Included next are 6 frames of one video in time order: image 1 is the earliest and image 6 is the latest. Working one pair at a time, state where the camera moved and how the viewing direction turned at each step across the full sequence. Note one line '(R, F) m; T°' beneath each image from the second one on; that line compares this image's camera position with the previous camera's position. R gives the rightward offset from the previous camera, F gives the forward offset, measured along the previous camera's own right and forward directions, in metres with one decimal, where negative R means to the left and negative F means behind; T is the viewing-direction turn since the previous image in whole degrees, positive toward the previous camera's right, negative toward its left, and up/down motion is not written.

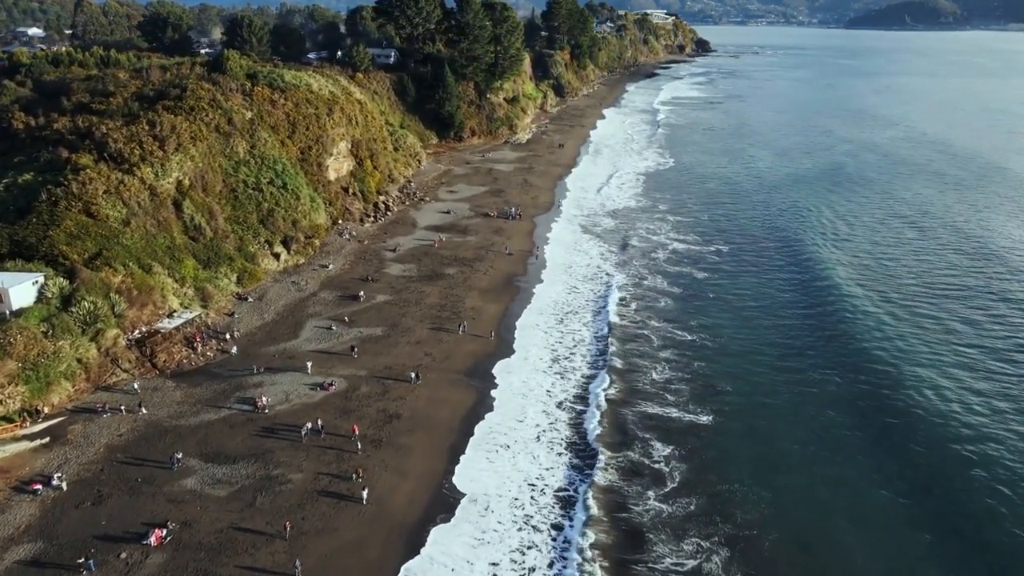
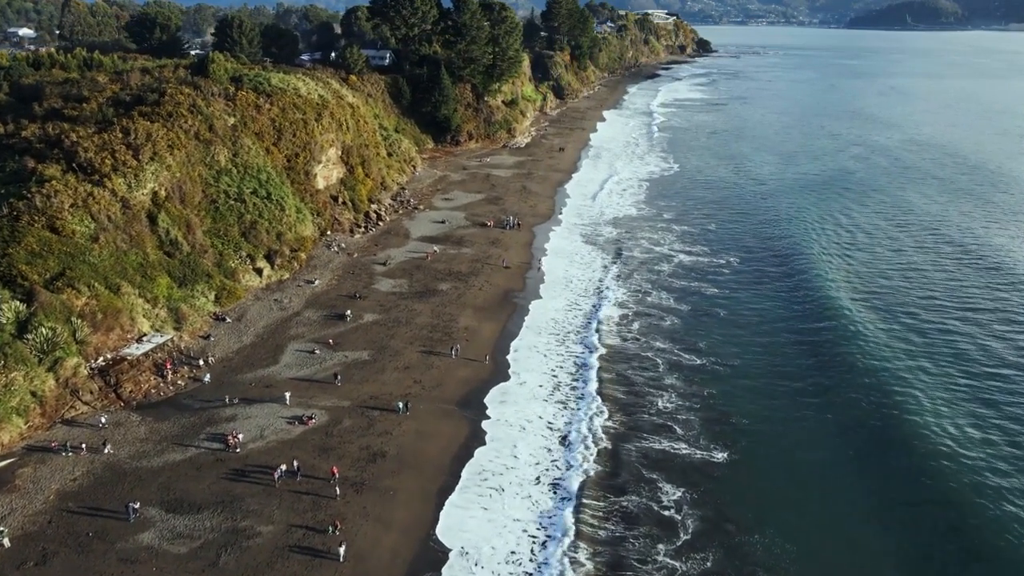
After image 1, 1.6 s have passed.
(+0.2, +2.5) m; 0°
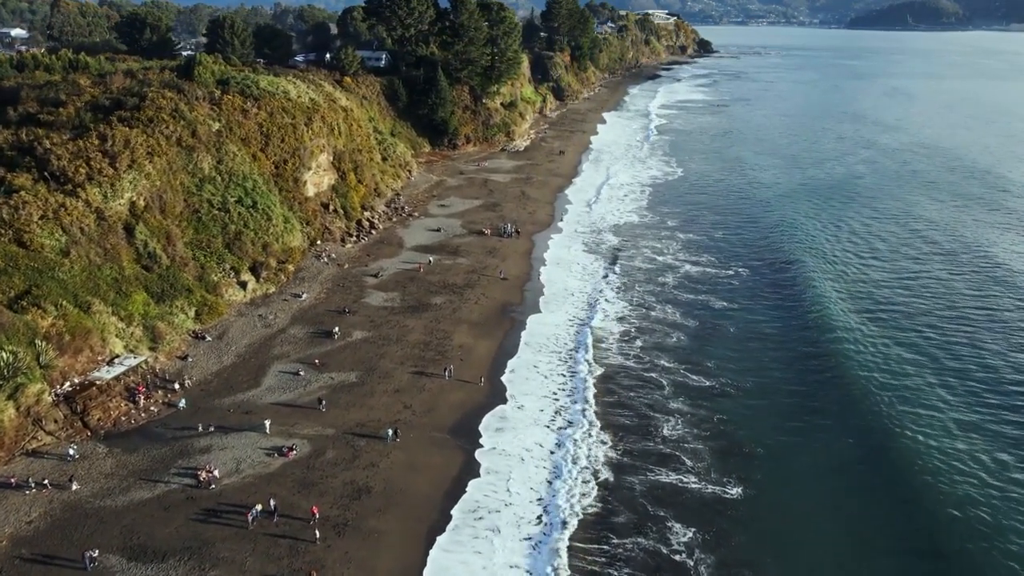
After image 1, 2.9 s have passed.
(+0.2, +2.0) m; 0°
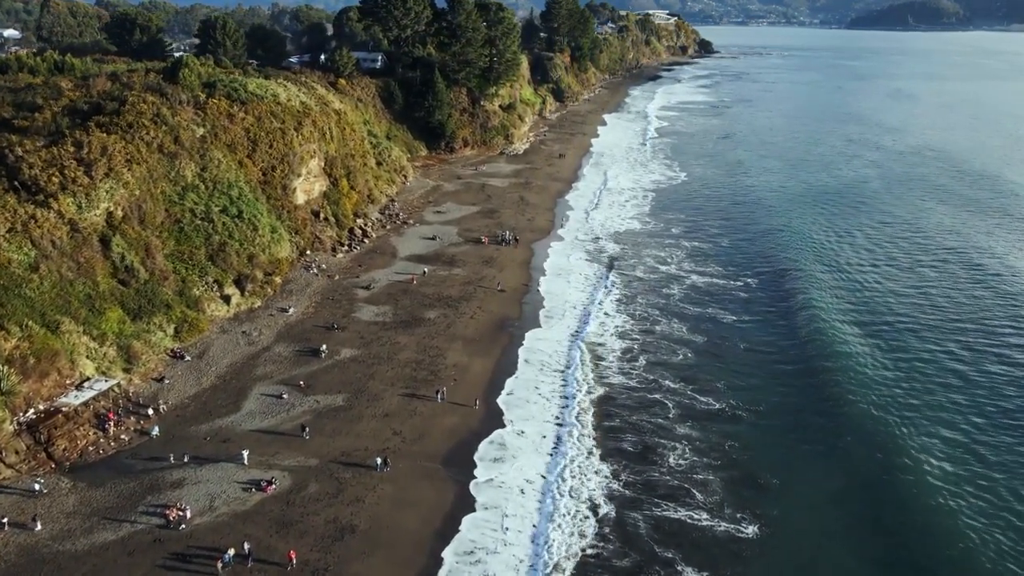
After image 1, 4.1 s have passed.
(+0.1, +1.9) m; 0°
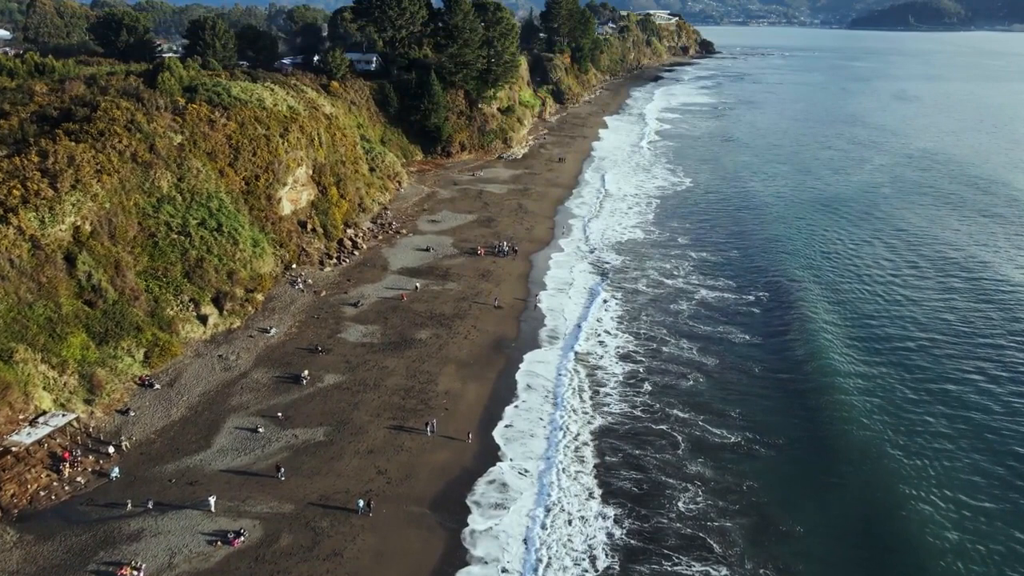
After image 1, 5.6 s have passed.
(+0.2, +2.4) m; 0°
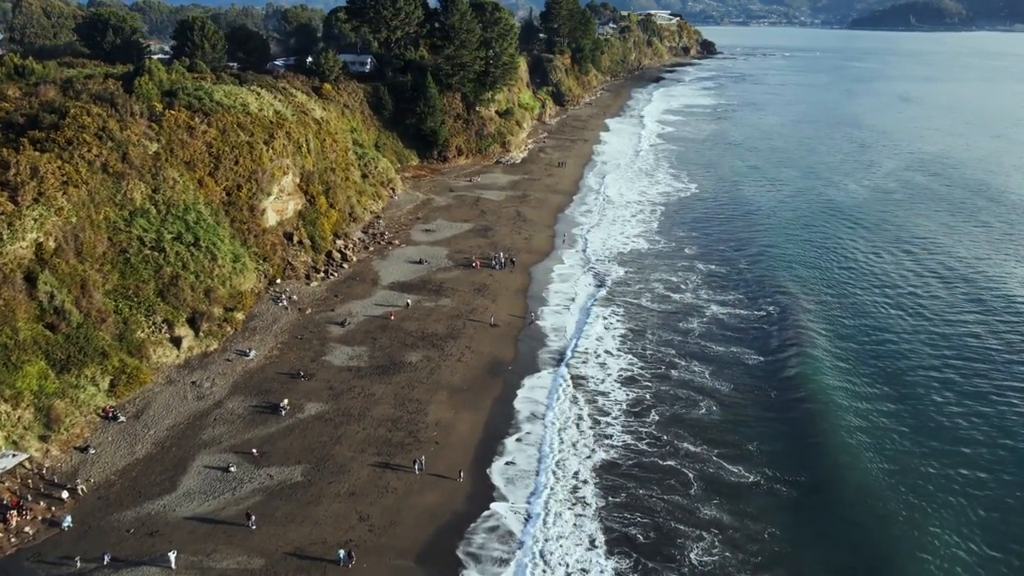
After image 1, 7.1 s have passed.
(+0.2, +2.3) m; 0°
